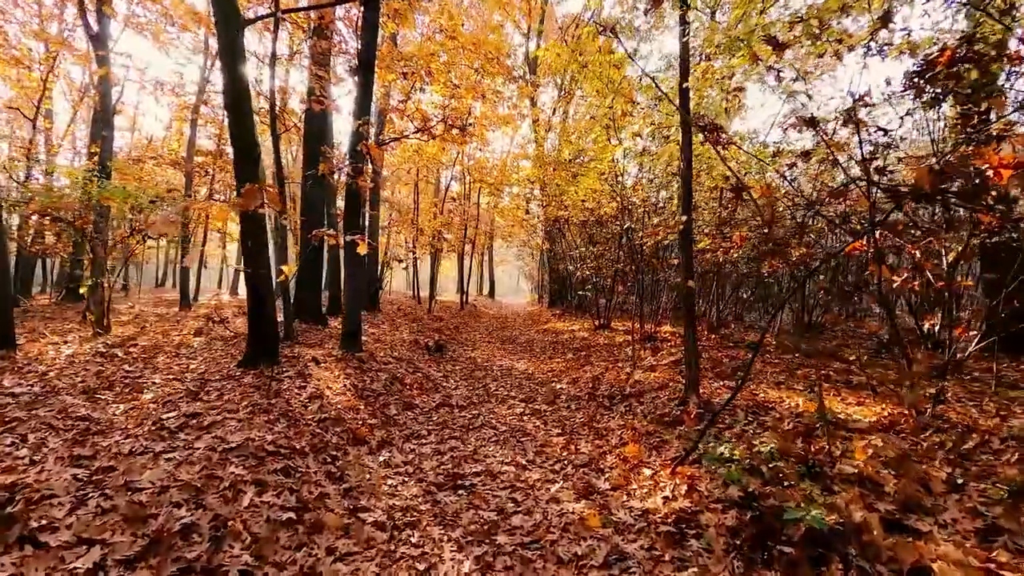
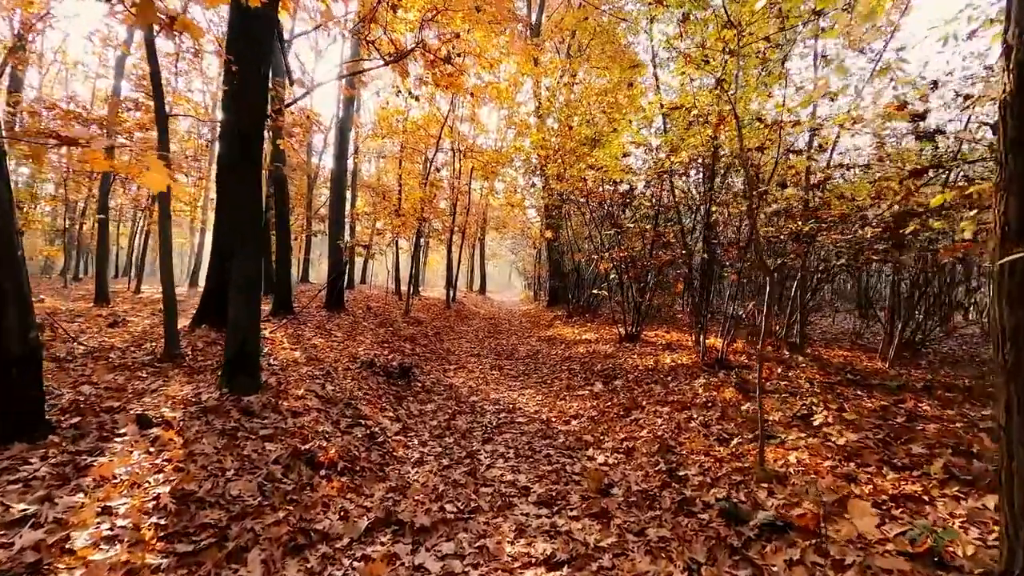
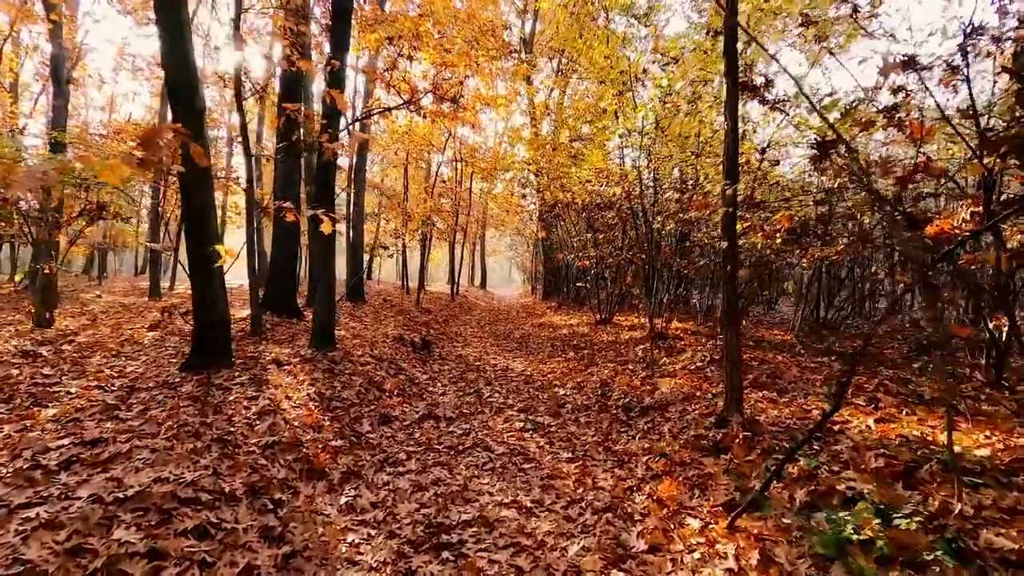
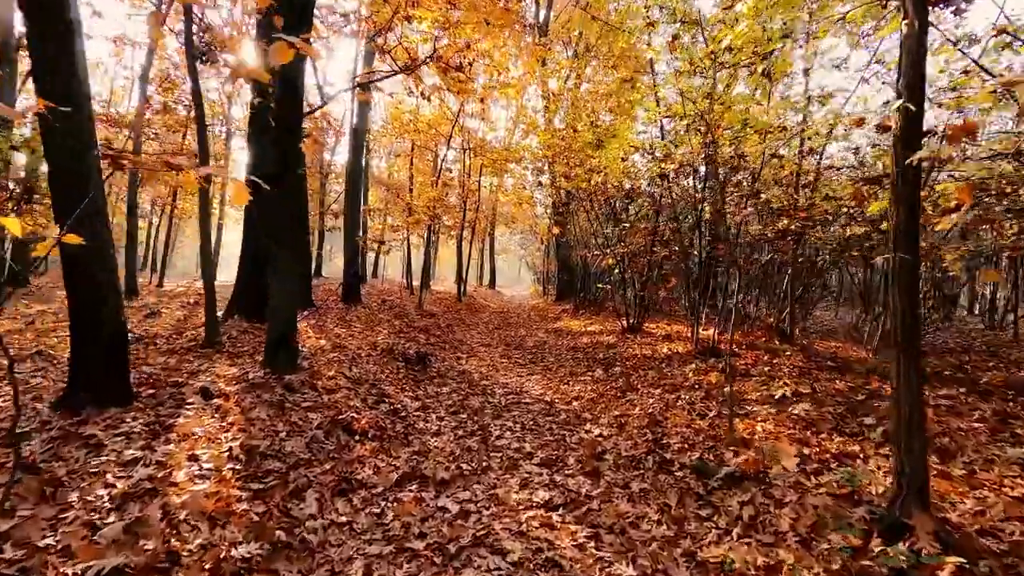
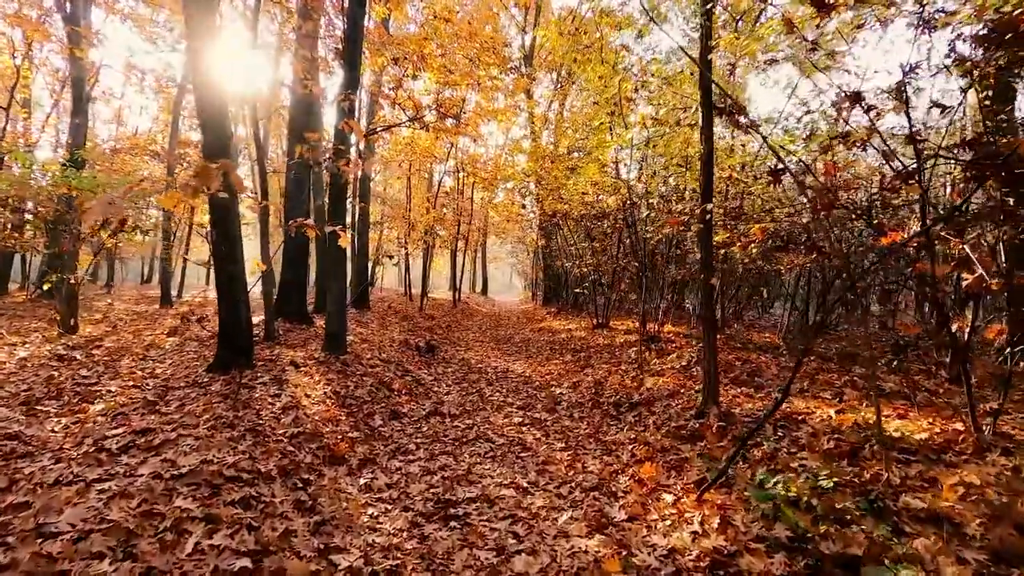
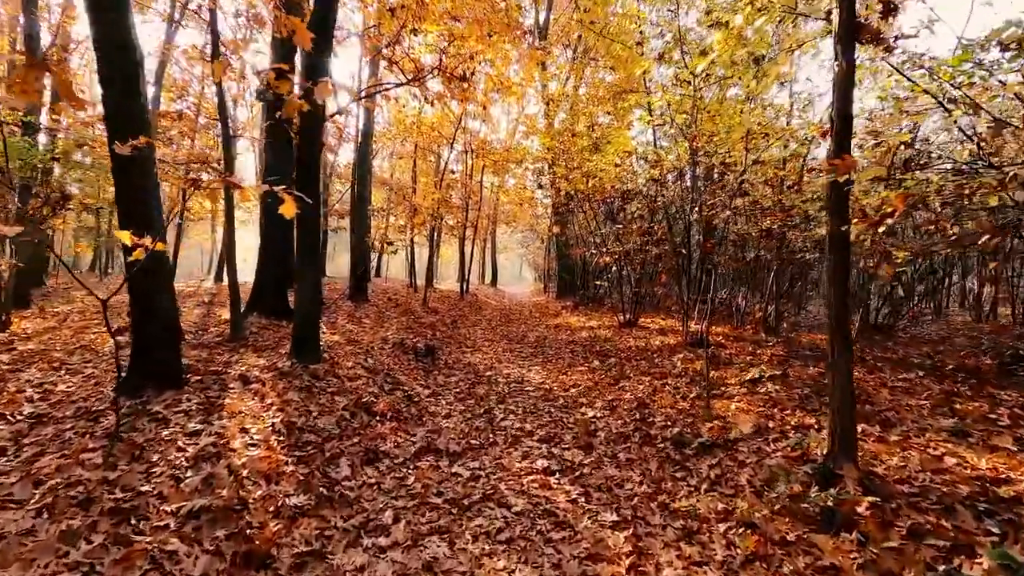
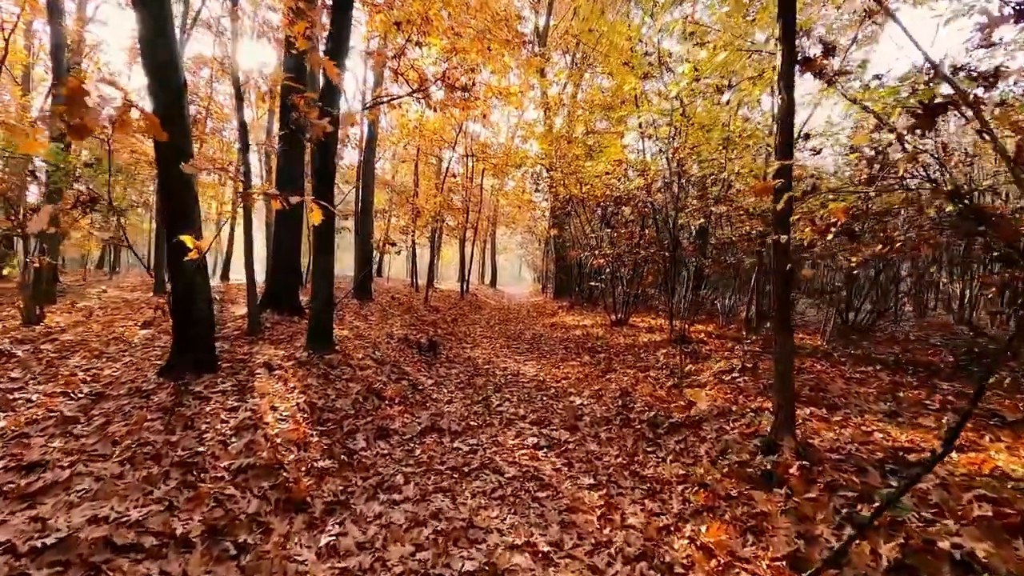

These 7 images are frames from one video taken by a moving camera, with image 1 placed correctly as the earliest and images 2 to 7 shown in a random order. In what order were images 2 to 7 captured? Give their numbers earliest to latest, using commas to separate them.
5, 3, 7, 6, 4, 2
